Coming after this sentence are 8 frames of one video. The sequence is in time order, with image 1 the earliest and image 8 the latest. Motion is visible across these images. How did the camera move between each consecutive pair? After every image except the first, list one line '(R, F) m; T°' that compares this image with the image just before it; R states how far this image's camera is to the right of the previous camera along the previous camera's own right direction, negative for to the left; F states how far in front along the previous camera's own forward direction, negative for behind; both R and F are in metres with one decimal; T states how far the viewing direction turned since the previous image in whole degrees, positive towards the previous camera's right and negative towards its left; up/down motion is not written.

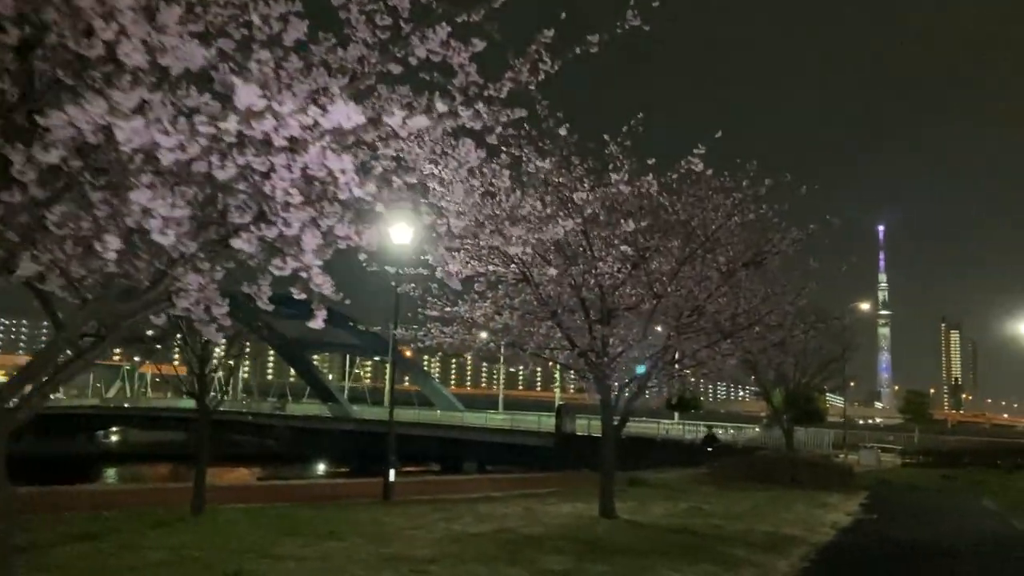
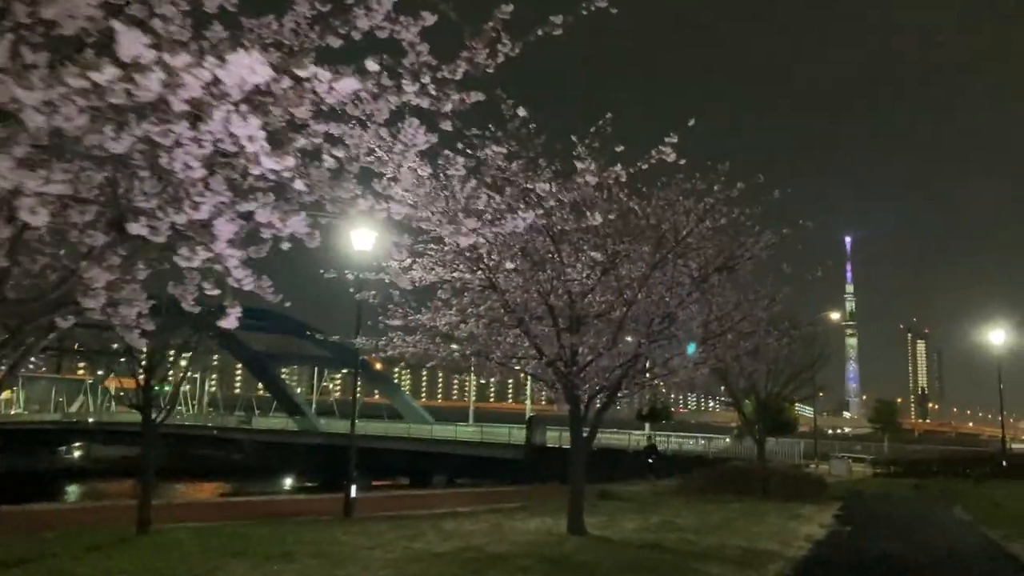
(+0.1, +0.5) m; +2°
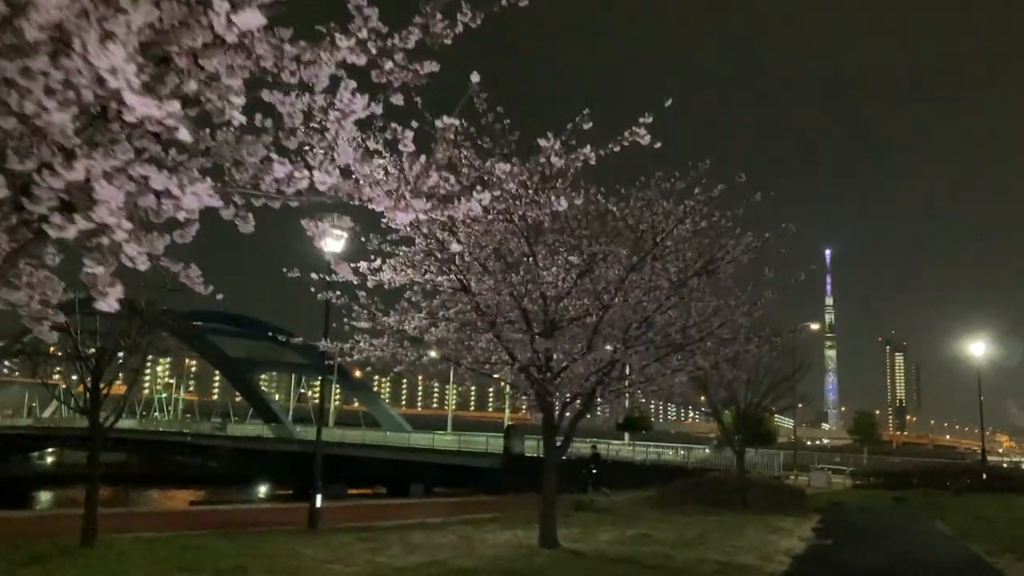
(+0.1, +0.5) m; +1°
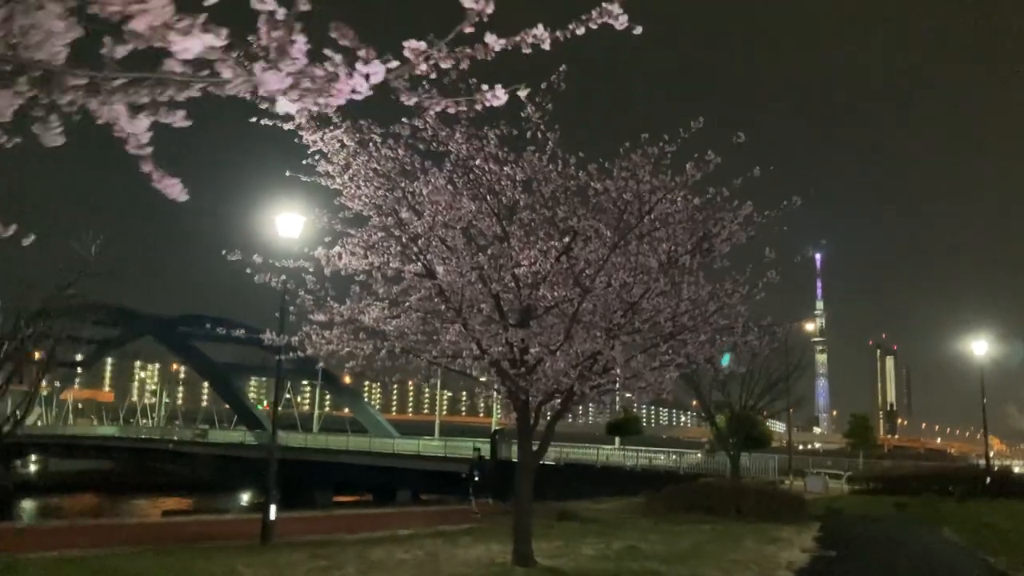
(+0.3, +1.4) m; +1°
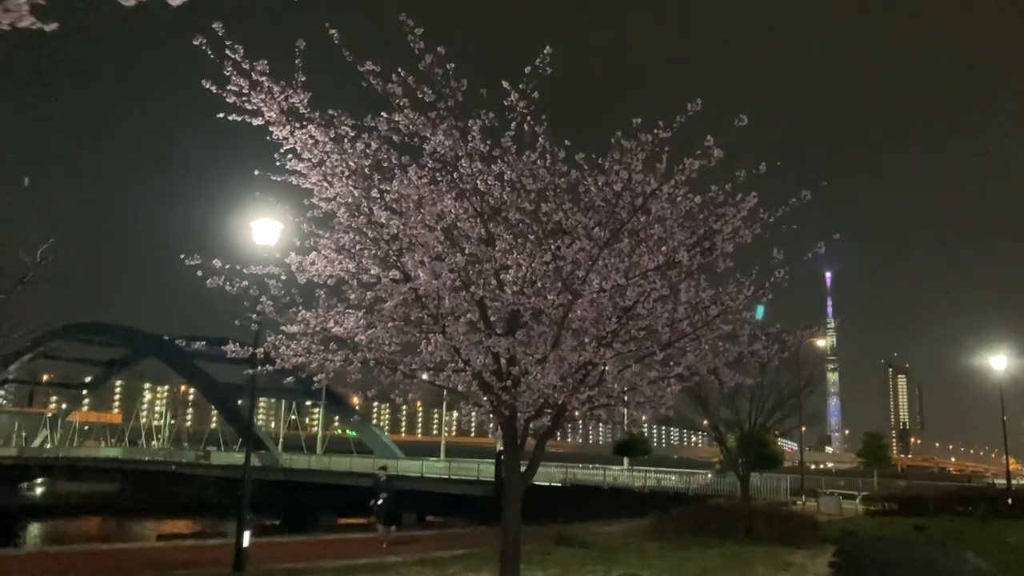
(+0.3, +0.9) m; -1°
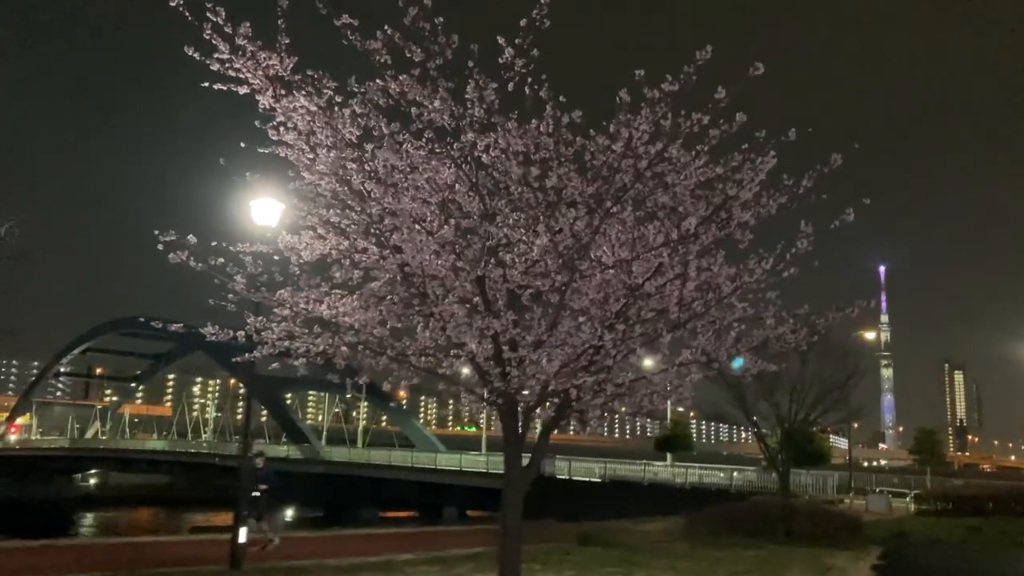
(+0.5, +0.9) m; -3°
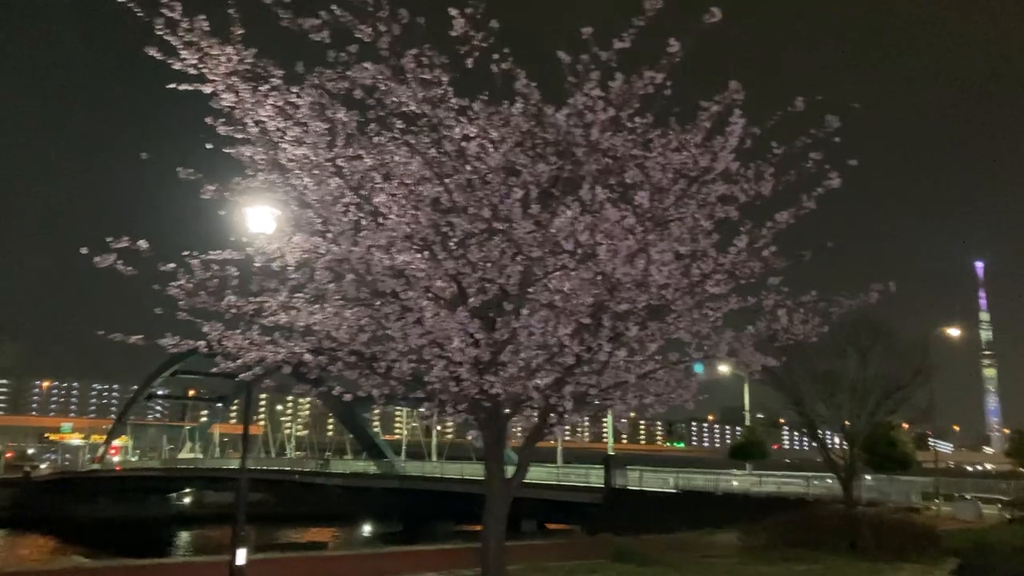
(+1.0, +0.9) m; -5°
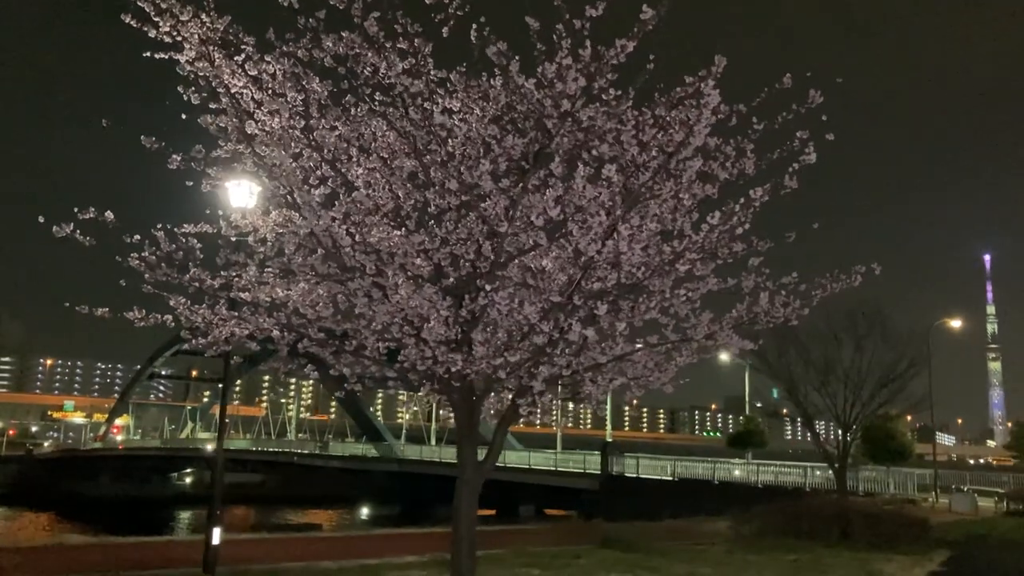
(+0.3, +0.2) m; 0°
